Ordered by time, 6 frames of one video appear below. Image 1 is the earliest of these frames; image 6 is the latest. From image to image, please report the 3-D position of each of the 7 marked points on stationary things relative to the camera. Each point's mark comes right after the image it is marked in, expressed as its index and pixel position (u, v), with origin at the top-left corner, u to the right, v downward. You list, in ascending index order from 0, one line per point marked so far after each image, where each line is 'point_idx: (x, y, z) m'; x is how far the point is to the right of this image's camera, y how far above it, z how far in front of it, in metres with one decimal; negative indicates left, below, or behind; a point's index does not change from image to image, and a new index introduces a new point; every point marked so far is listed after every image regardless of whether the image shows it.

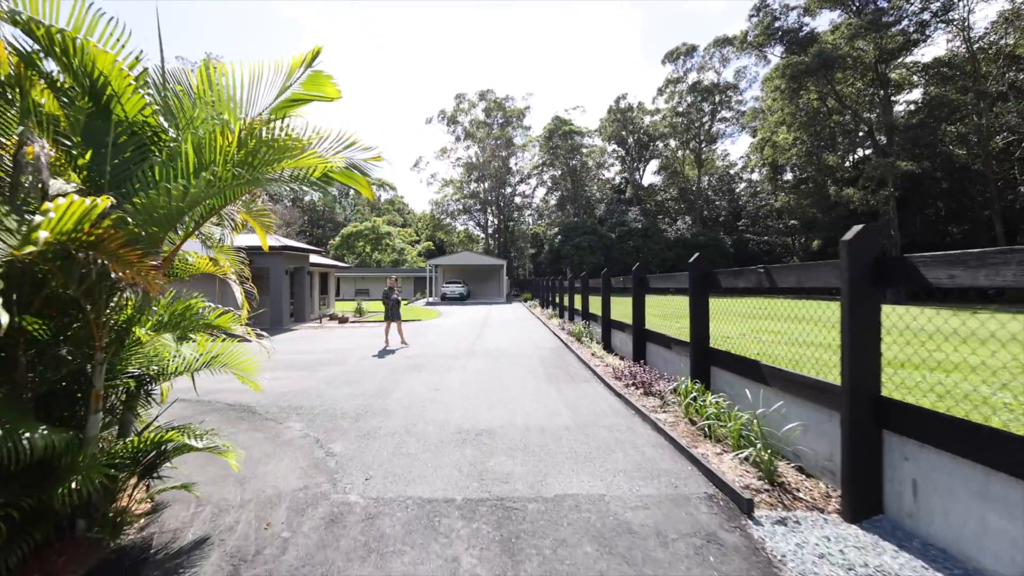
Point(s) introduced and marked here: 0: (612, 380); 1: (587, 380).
0: (+1.3, -1.2, +6.7) m
1: (+1.0, -1.3, +7.0) m
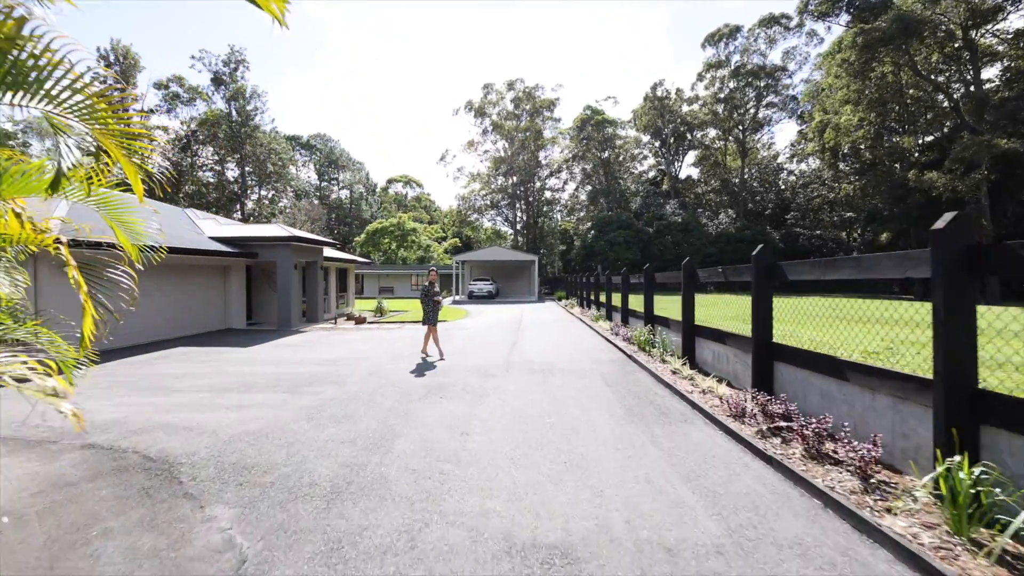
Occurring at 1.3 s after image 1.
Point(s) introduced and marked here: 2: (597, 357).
0: (+1.9, -1.2, +4.4) m
1: (+1.6, -1.2, +4.7) m
2: (+1.4, -1.1, +8.3) m
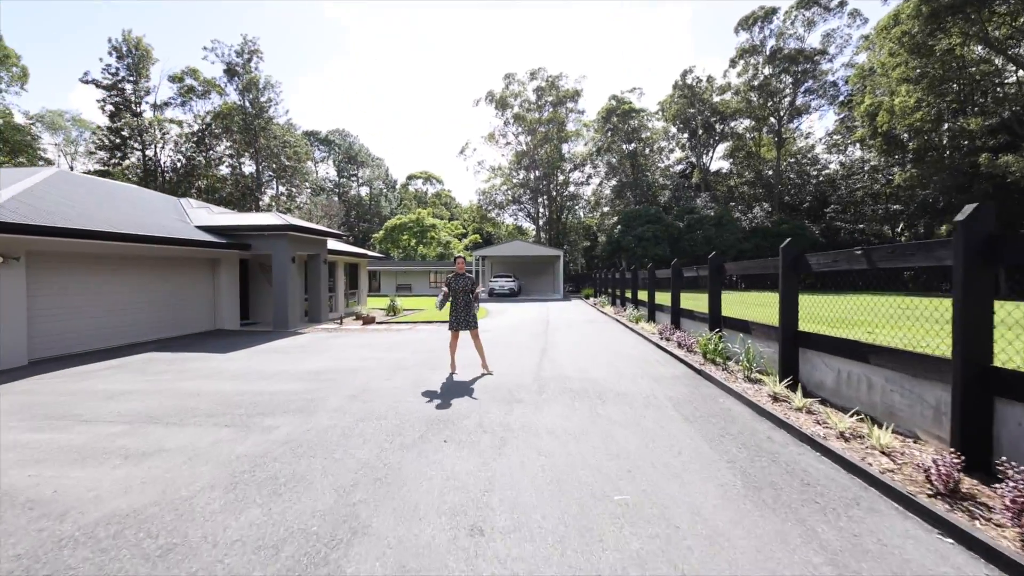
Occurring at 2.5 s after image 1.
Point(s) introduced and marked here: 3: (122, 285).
0: (+2.2, -1.1, +2.4) m
1: (+1.9, -1.1, +2.8) m
2: (+1.8, -1.0, +6.3) m
3: (-7.8, +0.1, +11.0) m
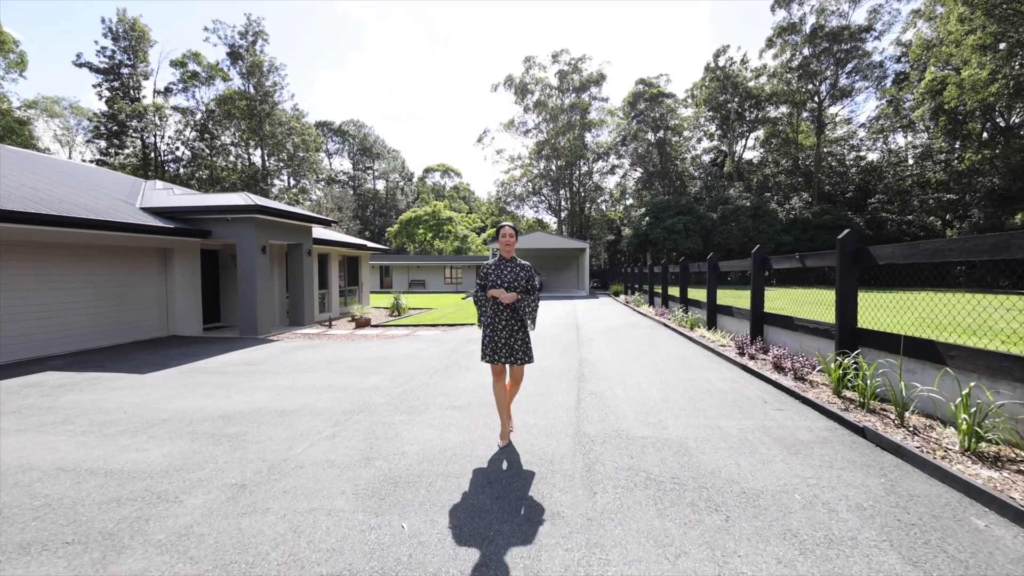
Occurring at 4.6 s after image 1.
0: (+2.2, -1.1, -0.2) m
1: (+1.9, -1.2, +0.2) m
2: (+2.0, -1.0, +3.8) m
3: (-7.5, +0.1, +8.8) m
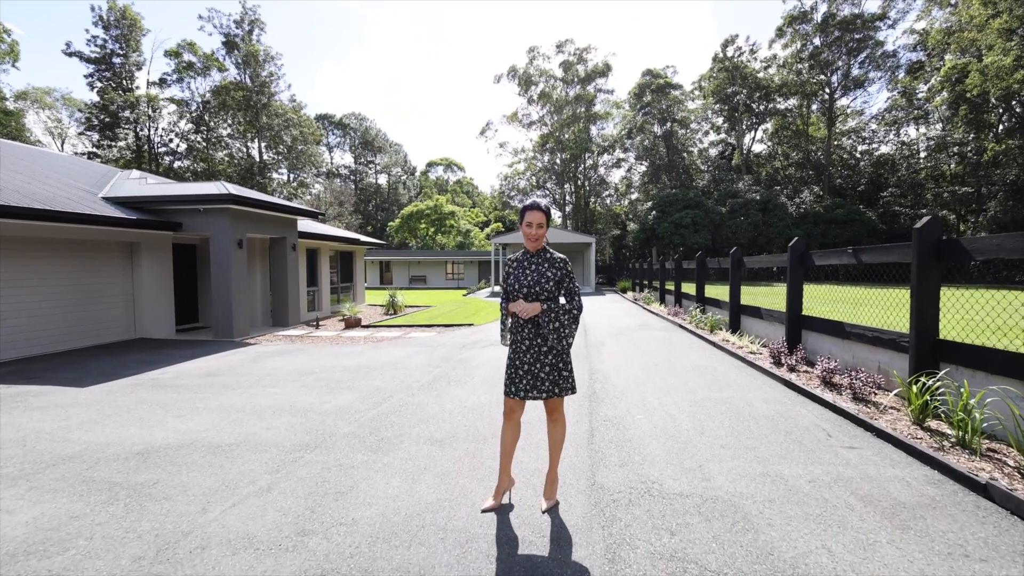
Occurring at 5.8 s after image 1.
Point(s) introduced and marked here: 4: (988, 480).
0: (+2.1, -1.2, -1.2) m
1: (+1.9, -1.2, -0.8) m
2: (+1.9, -1.1, +2.8) m
3: (-7.5, +0.2, +7.9) m
4: (+2.5, -1.0, +2.7) m
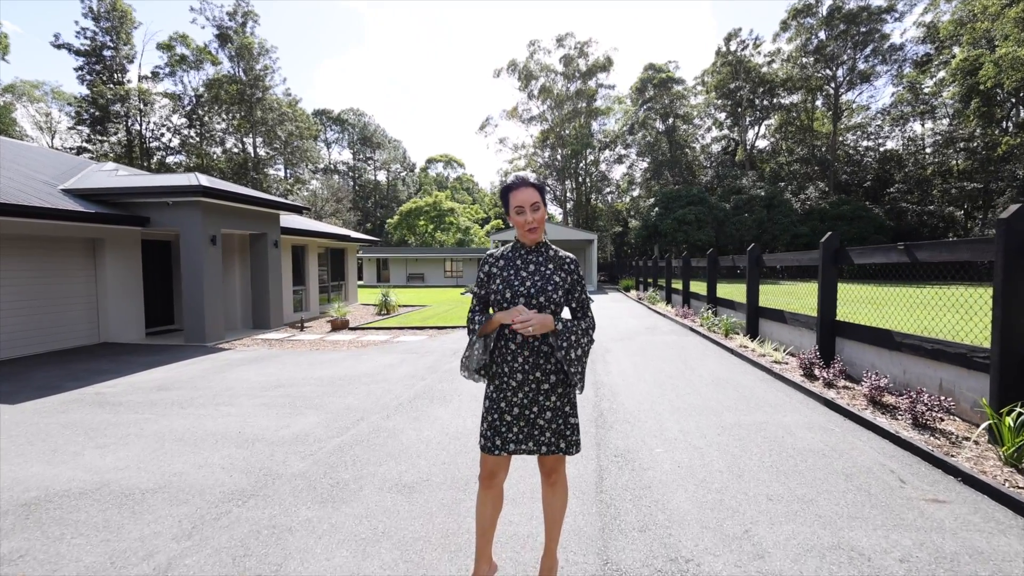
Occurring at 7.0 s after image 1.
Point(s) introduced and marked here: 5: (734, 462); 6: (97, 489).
0: (+2.0, -1.2, -1.9) m
1: (+1.8, -1.3, -1.5) m
2: (+1.9, -1.1, +2.1) m
3: (-7.5, +0.1, +7.2) m
4: (+2.4, -1.0, +2.0) m
5: (+1.3, -1.0, +3.1) m
6: (-2.3, -1.1, +2.9) m
